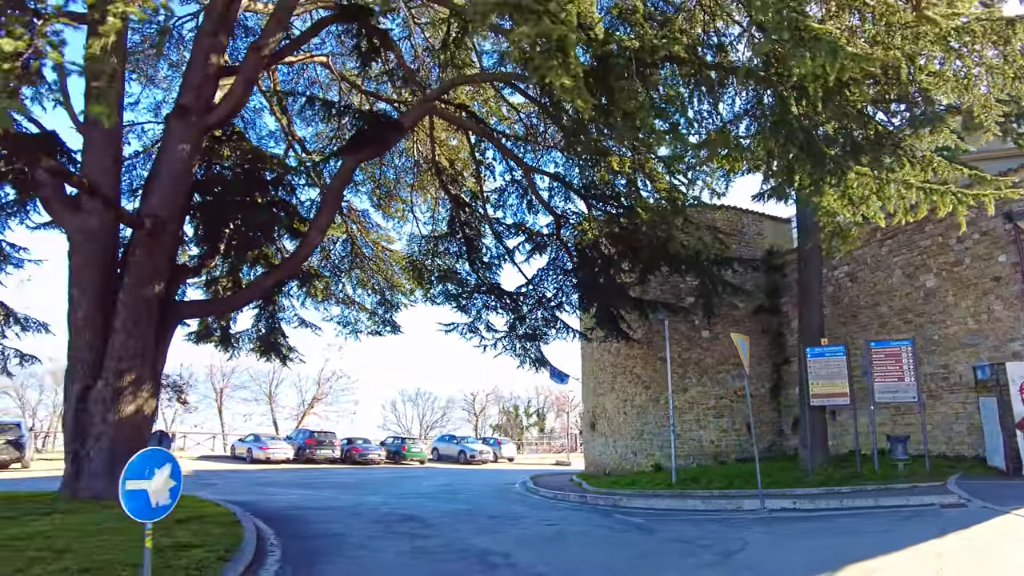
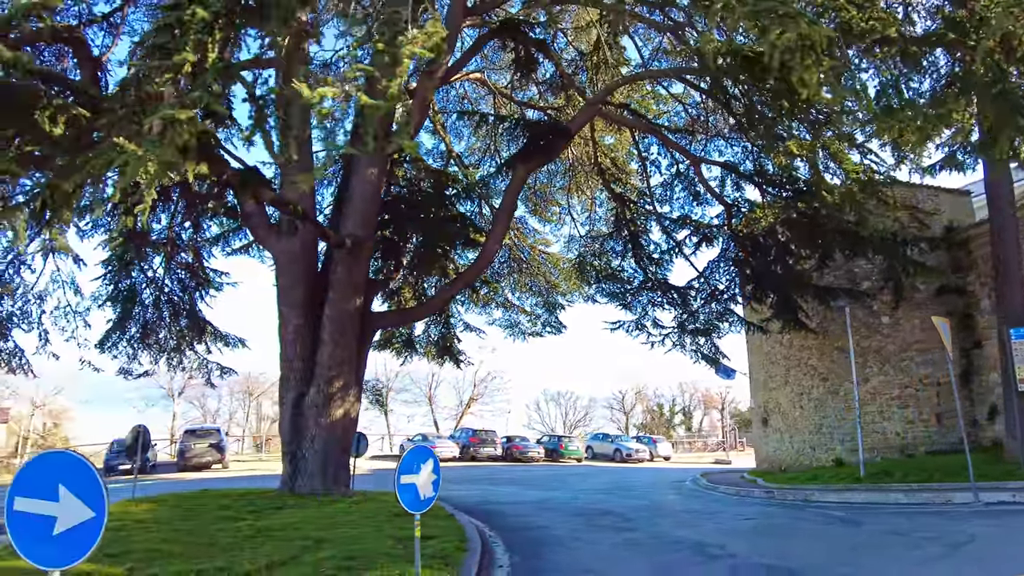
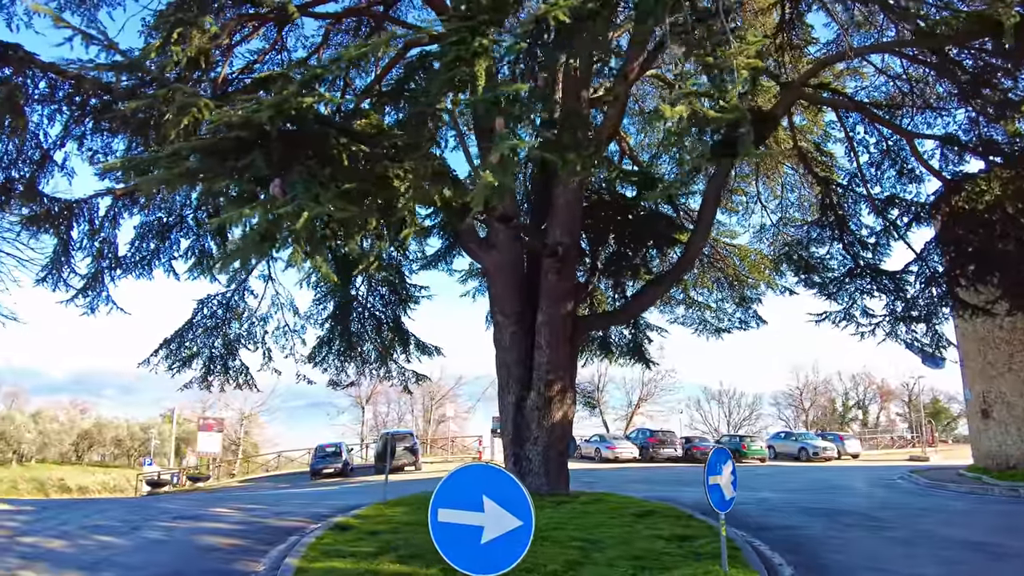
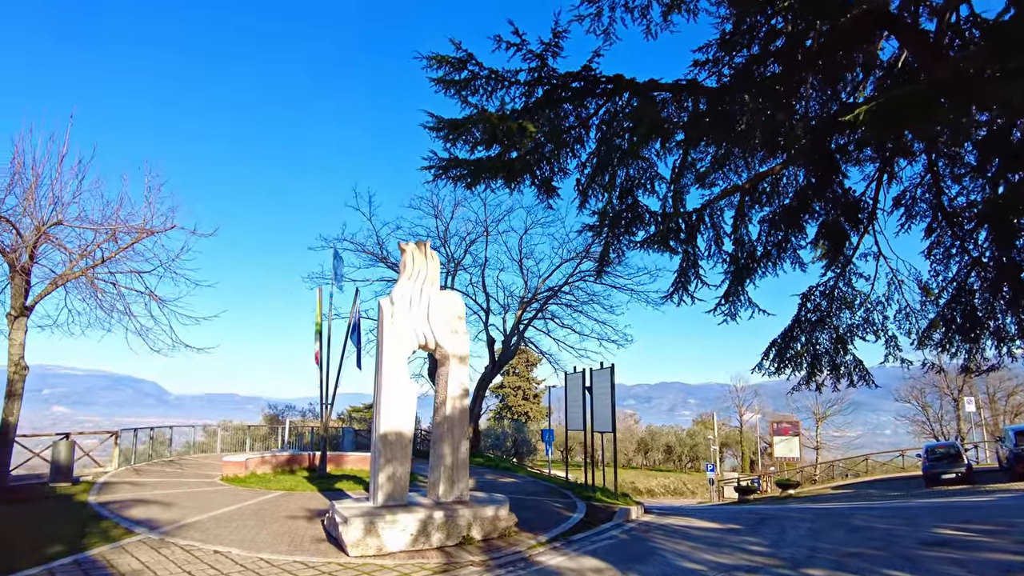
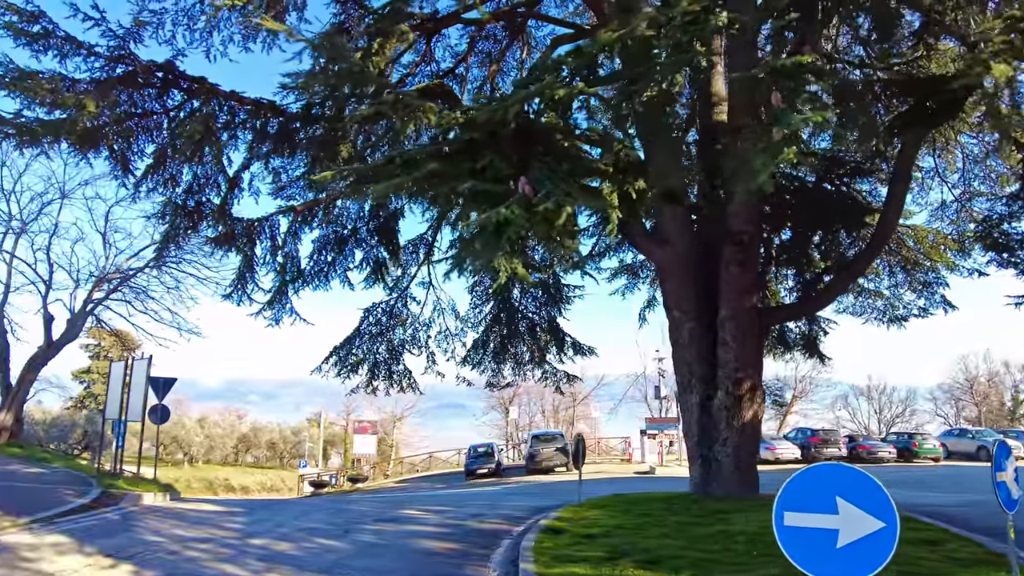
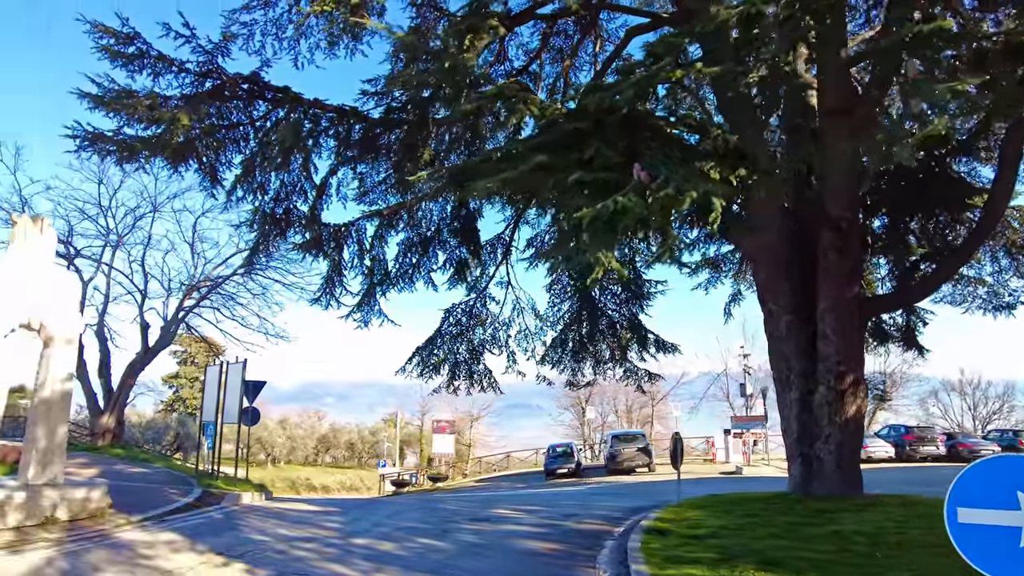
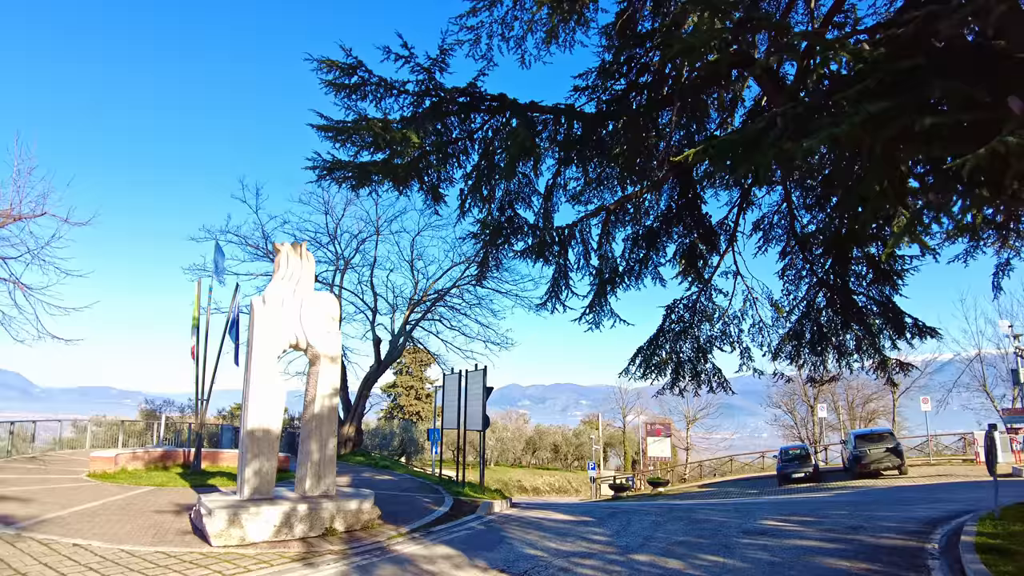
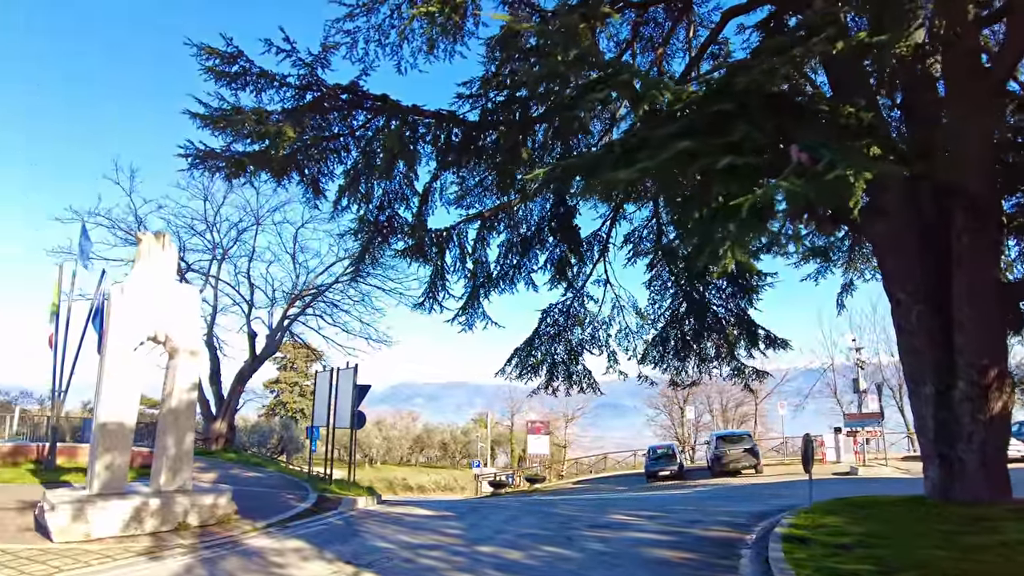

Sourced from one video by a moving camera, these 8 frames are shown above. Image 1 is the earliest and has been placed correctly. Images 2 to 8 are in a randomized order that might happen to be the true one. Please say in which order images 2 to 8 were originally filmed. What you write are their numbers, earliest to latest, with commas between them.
2, 3, 5, 6, 8, 7, 4
